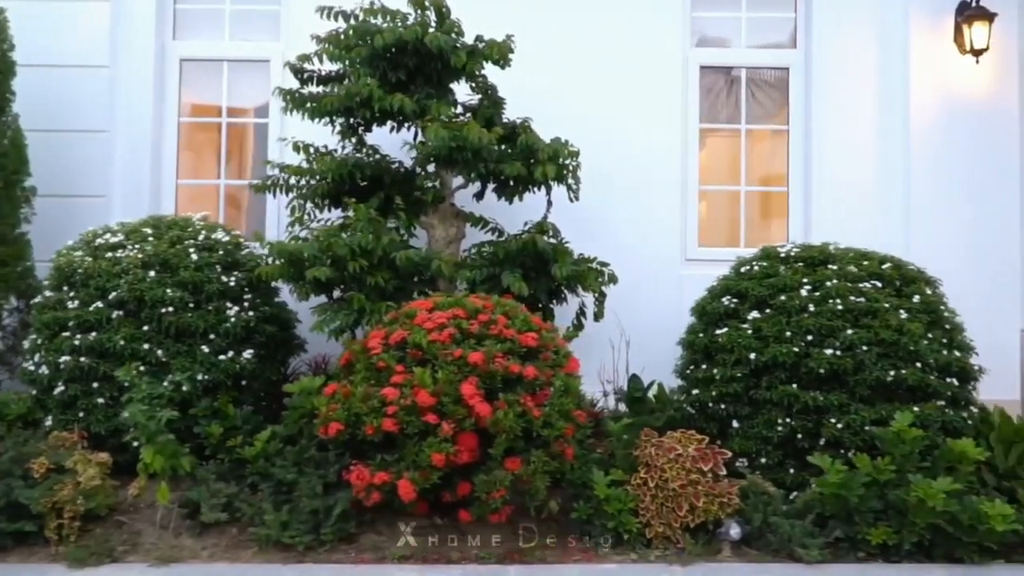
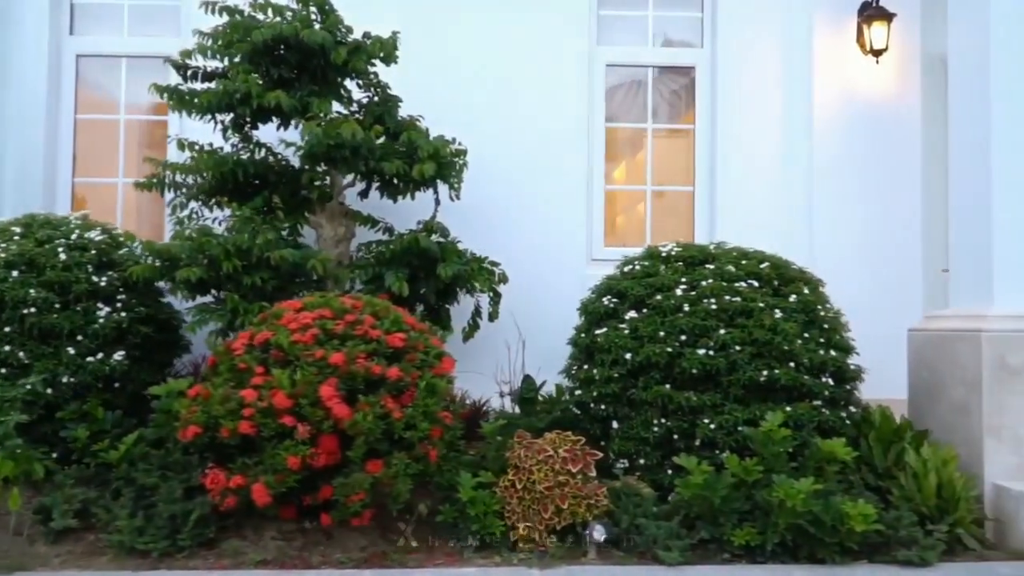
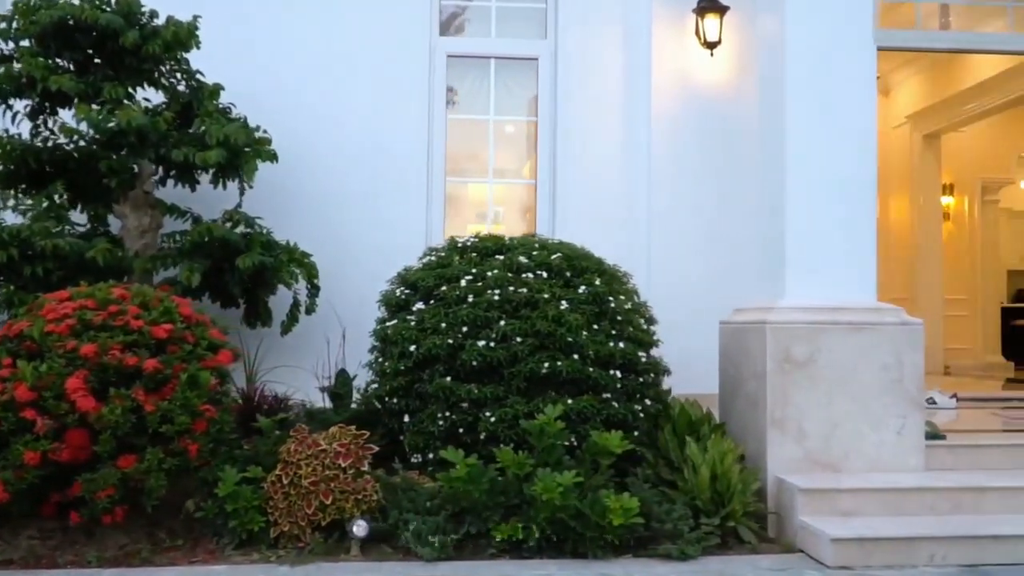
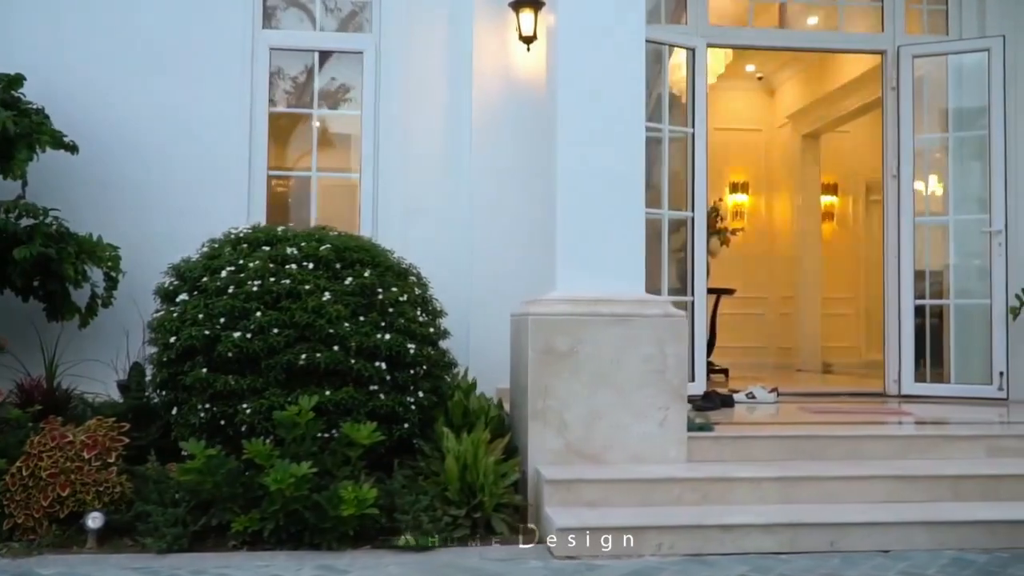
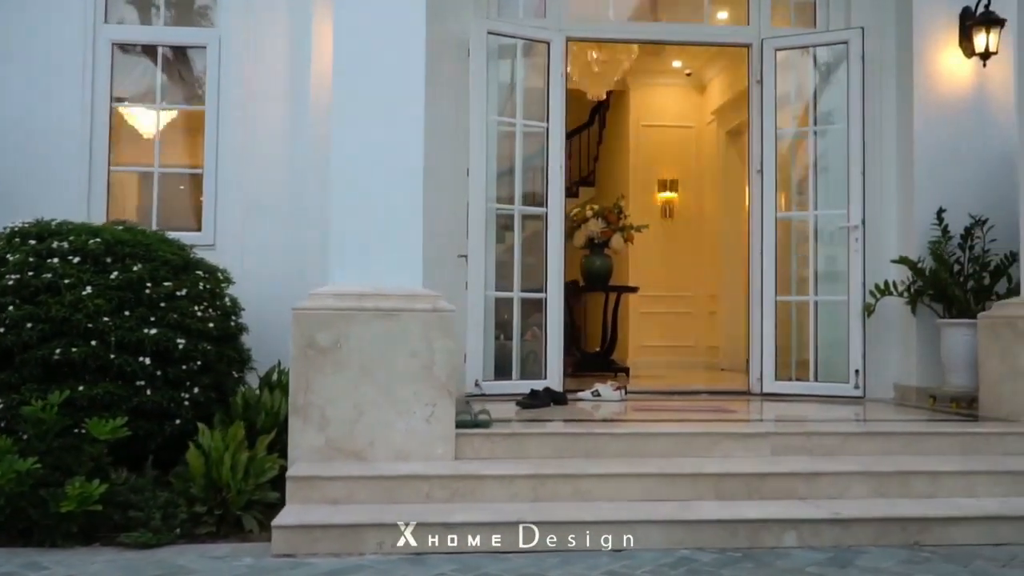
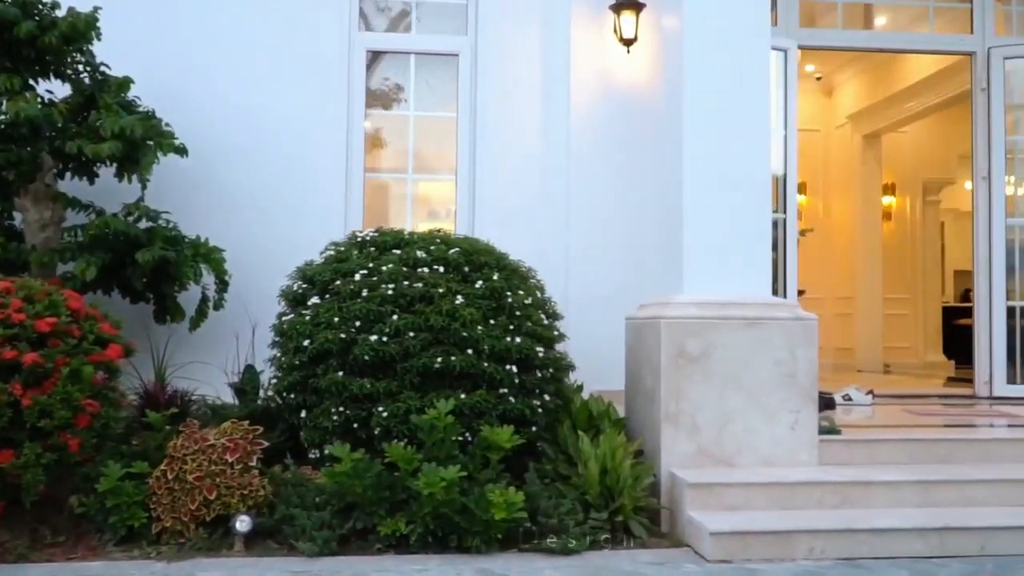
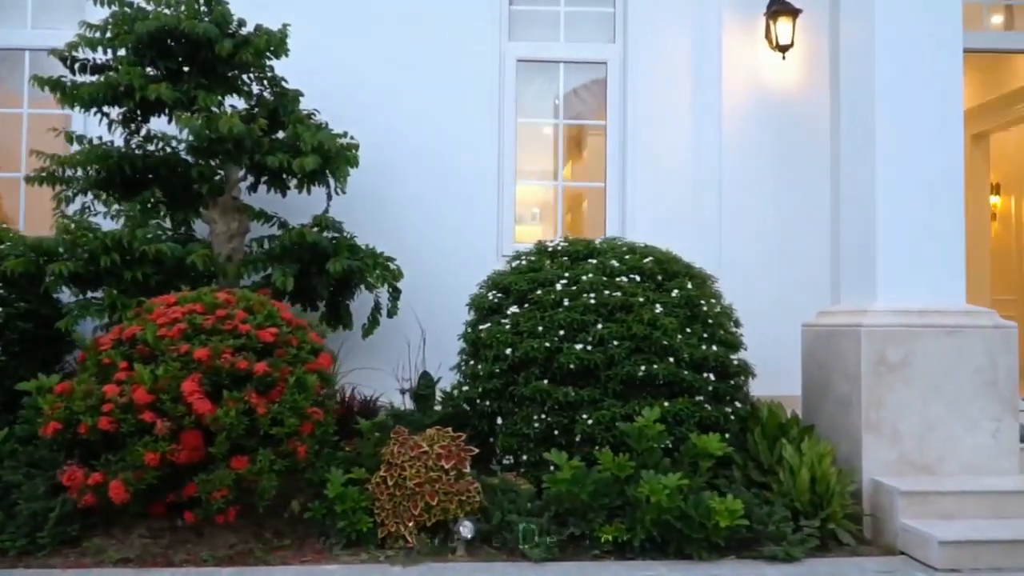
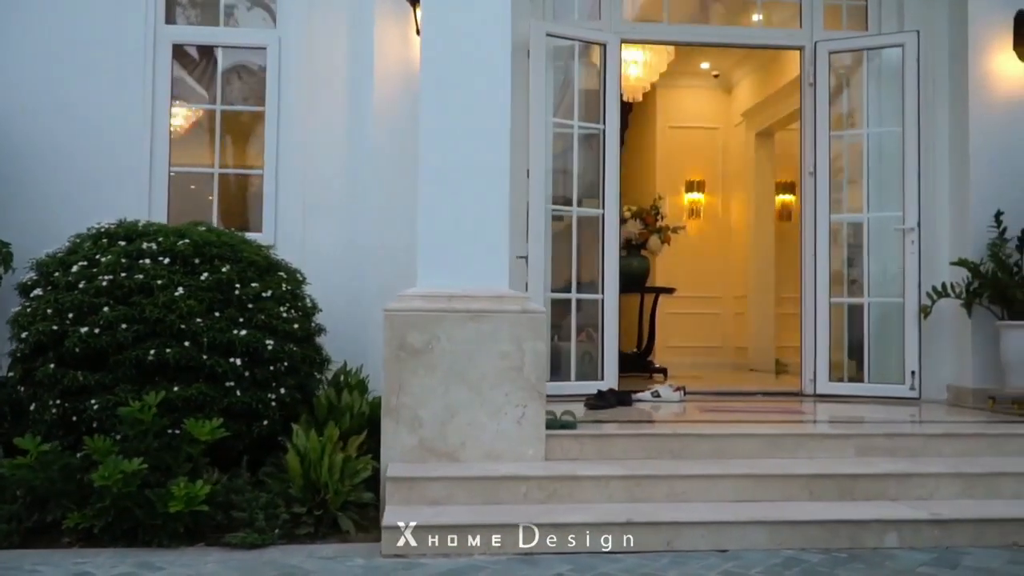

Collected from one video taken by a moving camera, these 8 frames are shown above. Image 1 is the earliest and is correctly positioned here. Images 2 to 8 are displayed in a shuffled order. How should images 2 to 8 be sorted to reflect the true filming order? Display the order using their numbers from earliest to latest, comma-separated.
2, 7, 3, 6, 4, 8, 5
